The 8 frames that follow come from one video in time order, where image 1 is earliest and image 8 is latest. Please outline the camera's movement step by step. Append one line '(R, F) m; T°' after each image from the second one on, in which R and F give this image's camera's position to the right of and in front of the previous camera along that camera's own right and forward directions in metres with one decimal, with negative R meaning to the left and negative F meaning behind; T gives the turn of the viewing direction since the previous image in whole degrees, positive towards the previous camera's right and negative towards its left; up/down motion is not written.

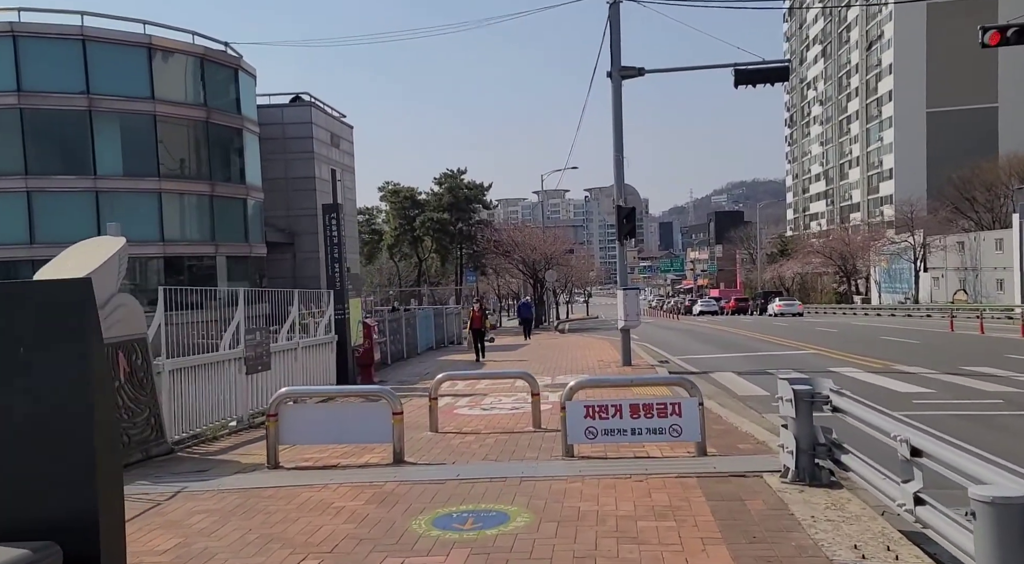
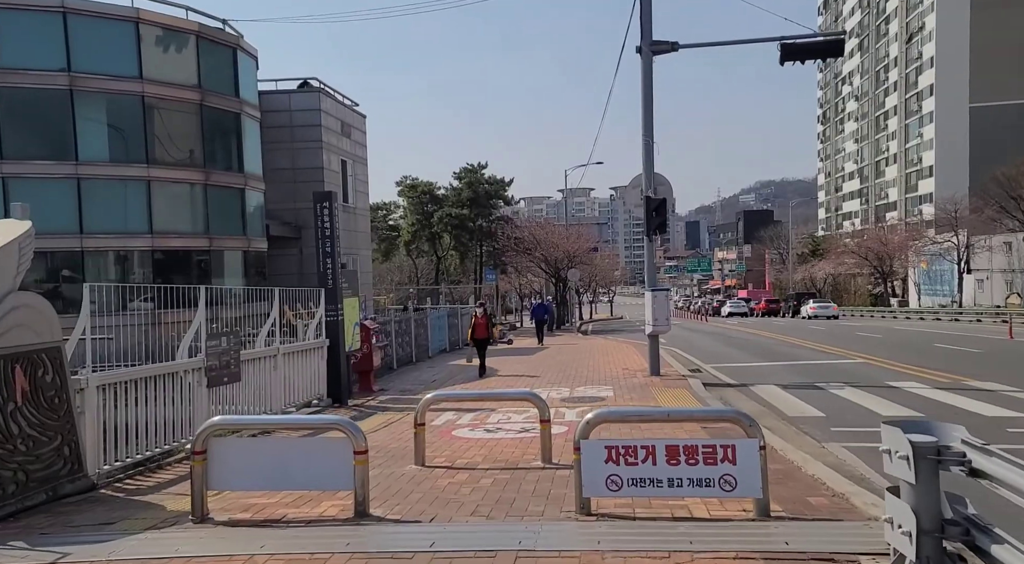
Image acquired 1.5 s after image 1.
(+0.2, +1.8) m; -2°
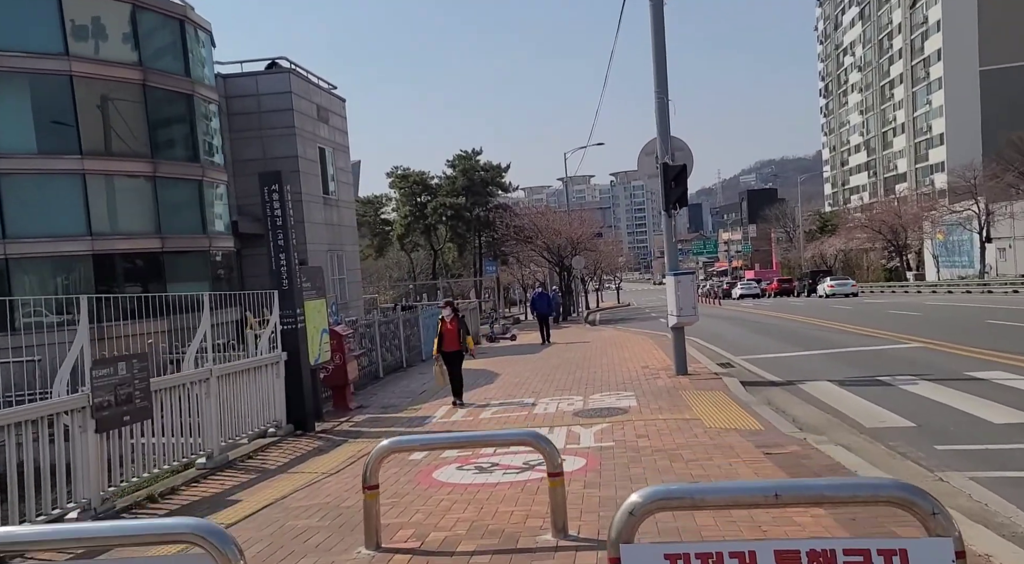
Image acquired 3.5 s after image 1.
(+0.1, +2.5) m; 0°
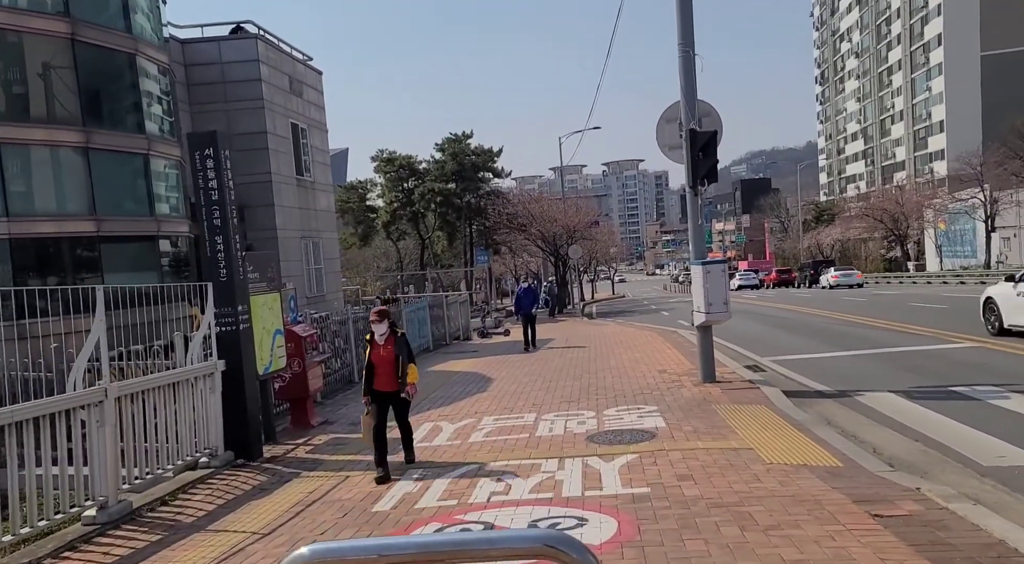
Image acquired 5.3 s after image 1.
(-0.1, +2.3) m; +1°
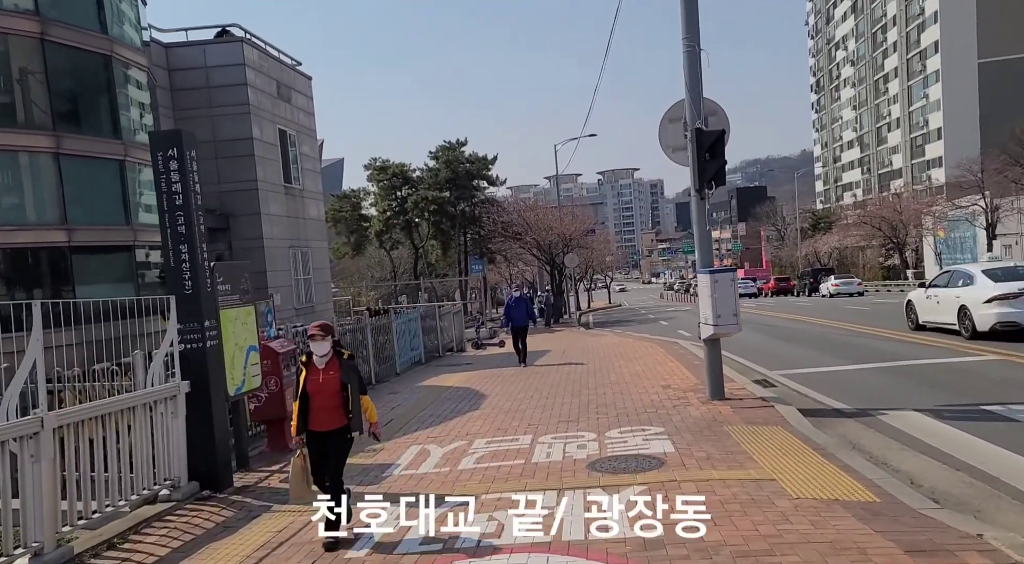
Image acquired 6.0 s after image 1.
(0.0, +0.8) m; 0°
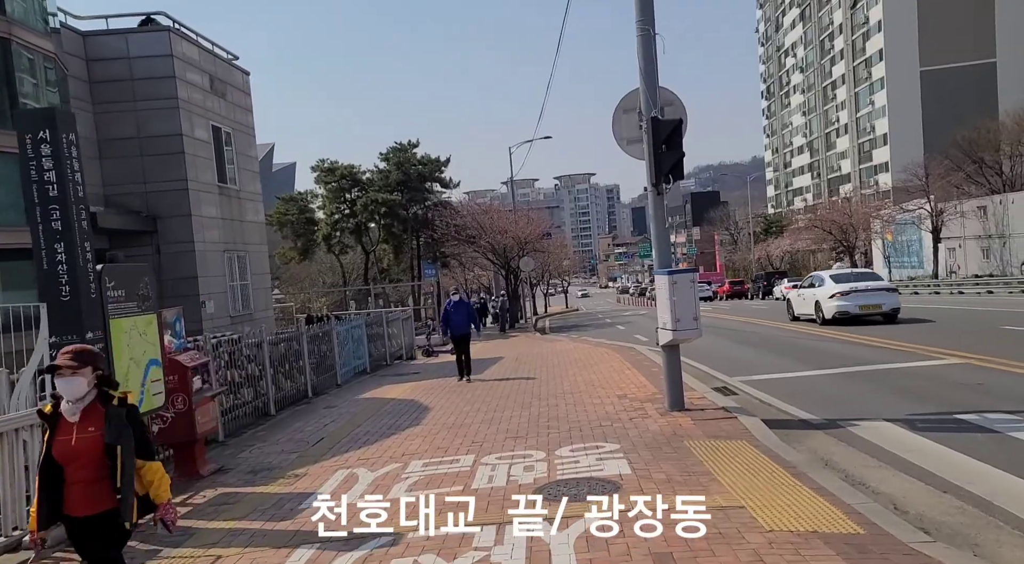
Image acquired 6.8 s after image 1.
(+0.2, +0.9) m; +3°
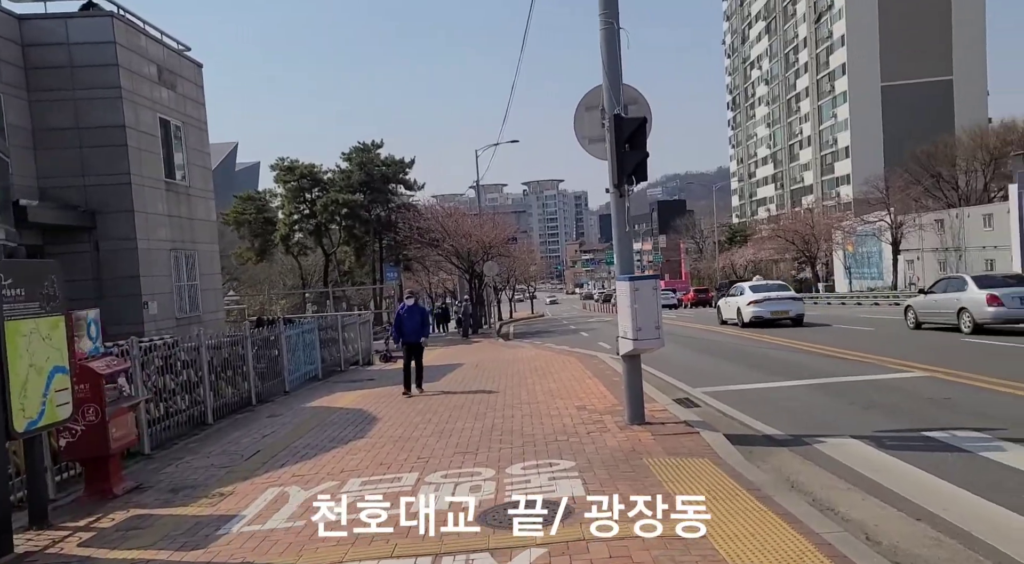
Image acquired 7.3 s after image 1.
(+0.2, +0.6) m; +2°
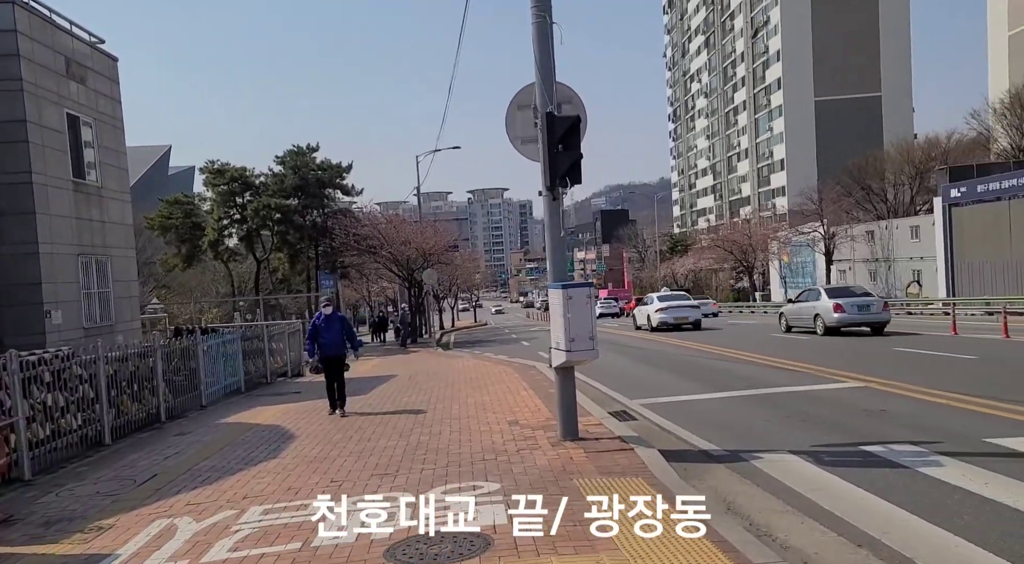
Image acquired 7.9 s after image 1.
(+0.2, +0.6) m; +4°
